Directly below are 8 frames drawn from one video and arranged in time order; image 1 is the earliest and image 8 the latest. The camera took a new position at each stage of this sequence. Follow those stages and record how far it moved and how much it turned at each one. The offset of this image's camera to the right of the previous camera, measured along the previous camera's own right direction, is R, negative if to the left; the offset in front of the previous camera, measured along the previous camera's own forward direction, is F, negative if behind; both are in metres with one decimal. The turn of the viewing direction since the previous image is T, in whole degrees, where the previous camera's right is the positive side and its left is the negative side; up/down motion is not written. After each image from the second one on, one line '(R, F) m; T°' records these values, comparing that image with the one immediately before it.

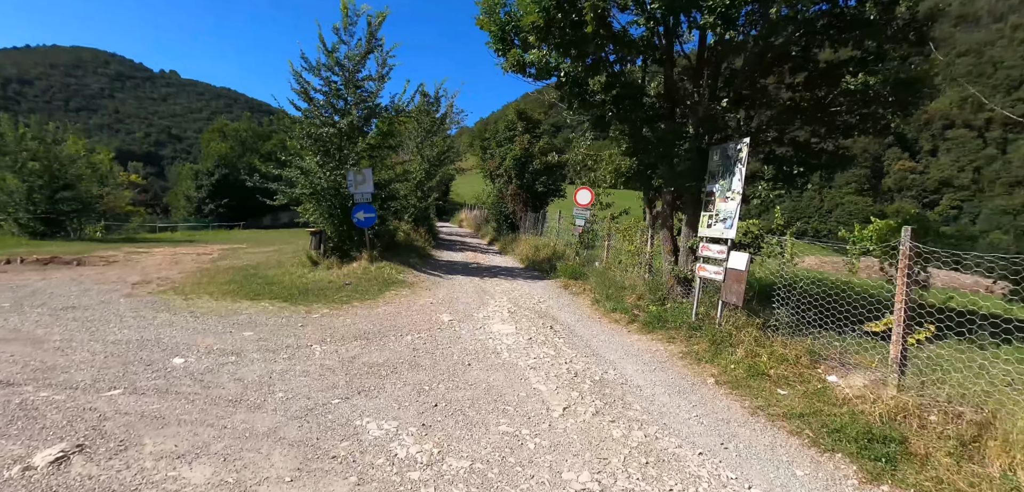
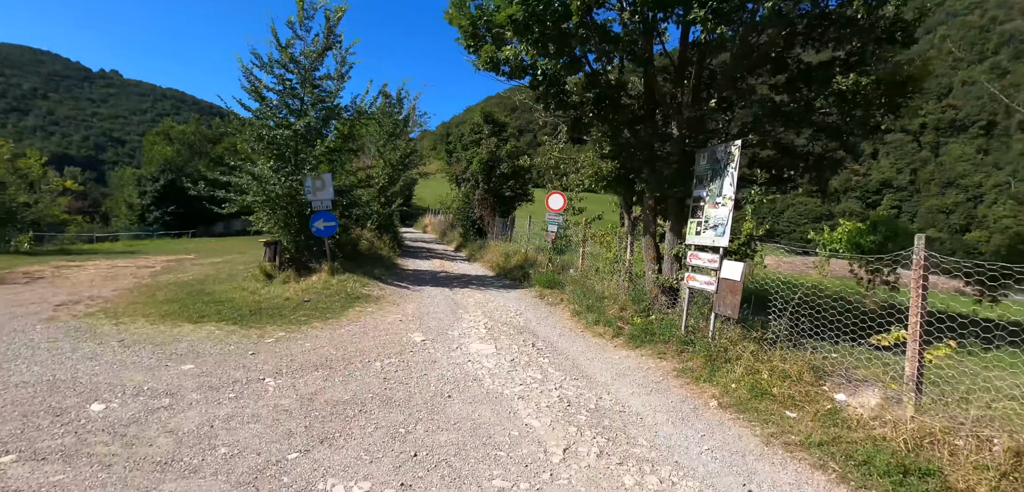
(-0.2, +0.6) m; +4°
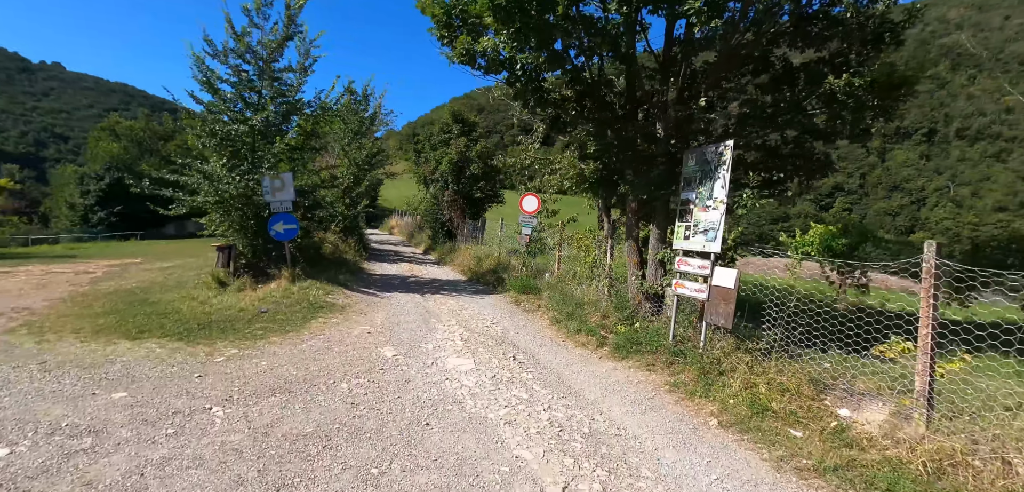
(-0.2, +0.5) m; +4°
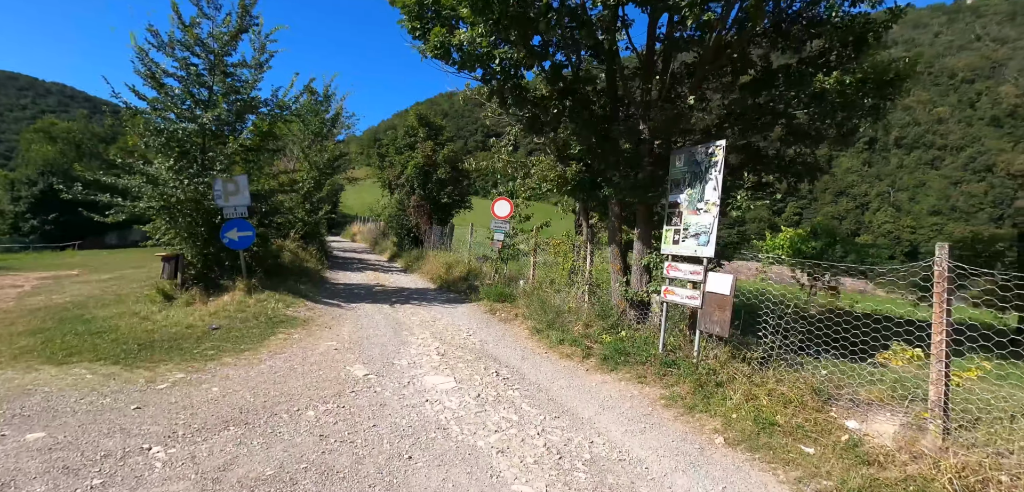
(-0.2, +0.5) m; +4°
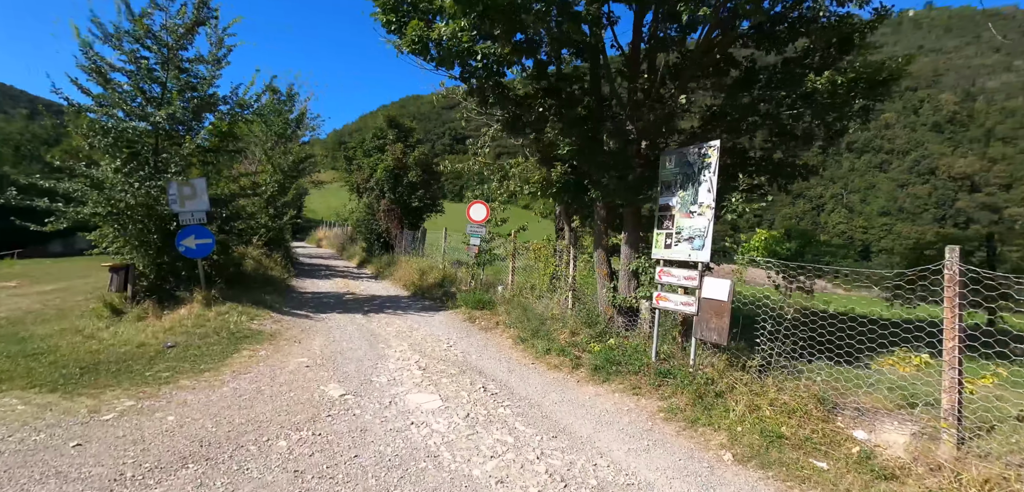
(-0.2, +0.4) m; +4°
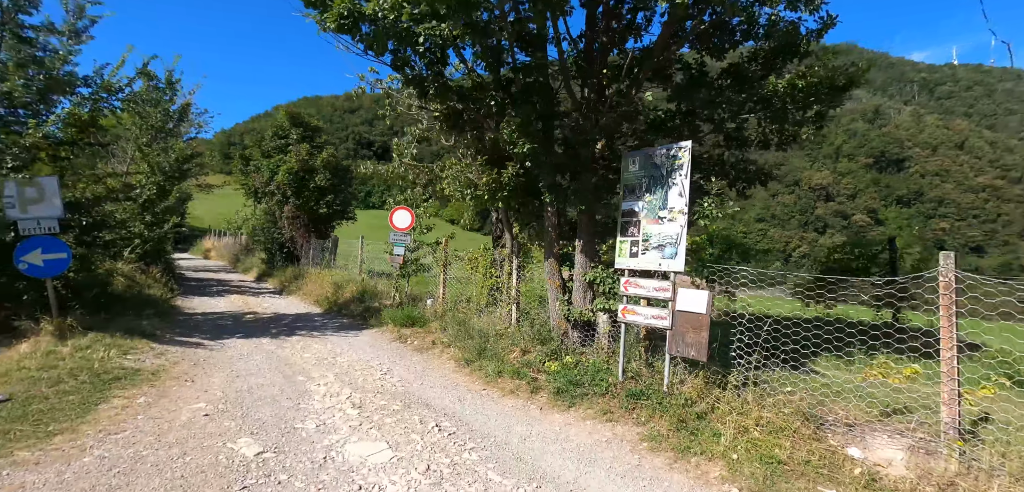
(-0.5, +0.8) m; +11°
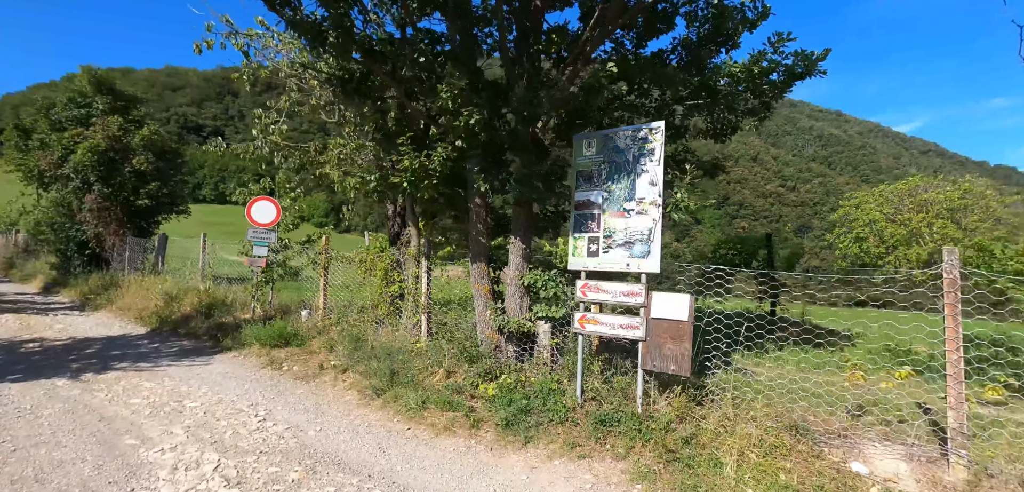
(-0.7, +1.3) m; +16°
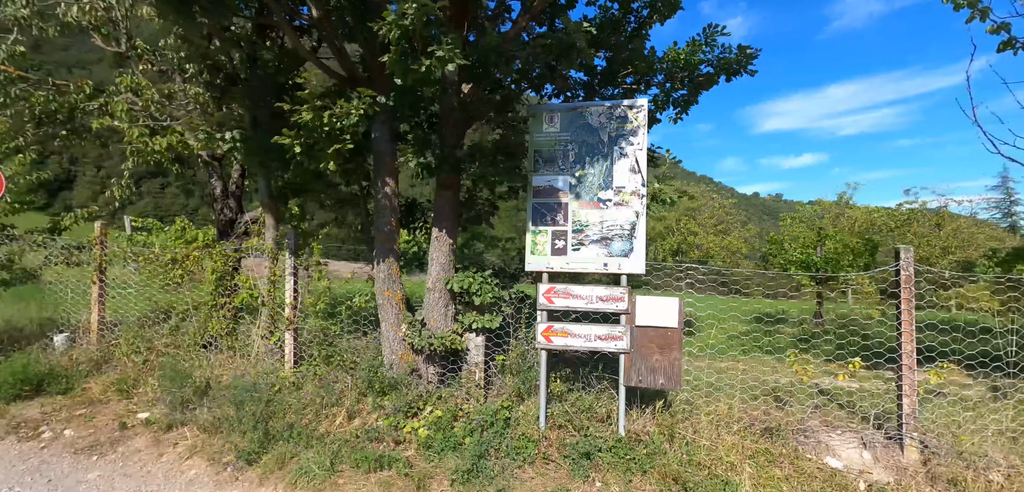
(-1.2, +1.3) m; +24°
